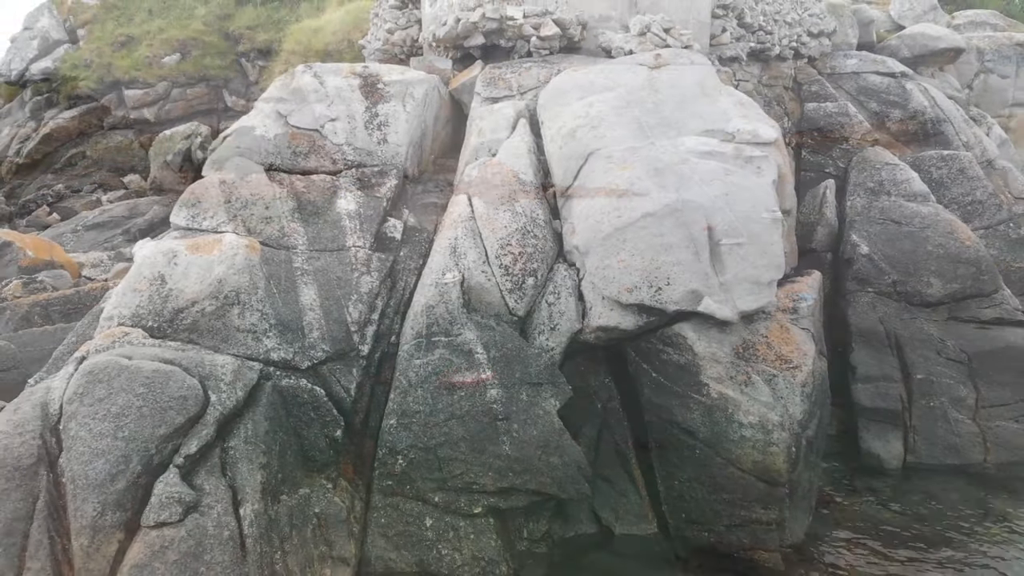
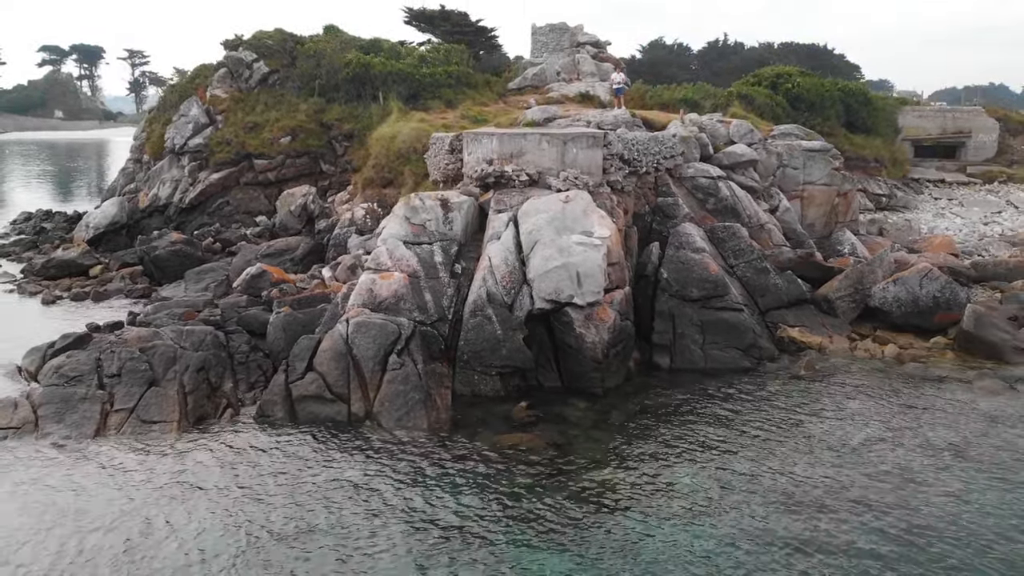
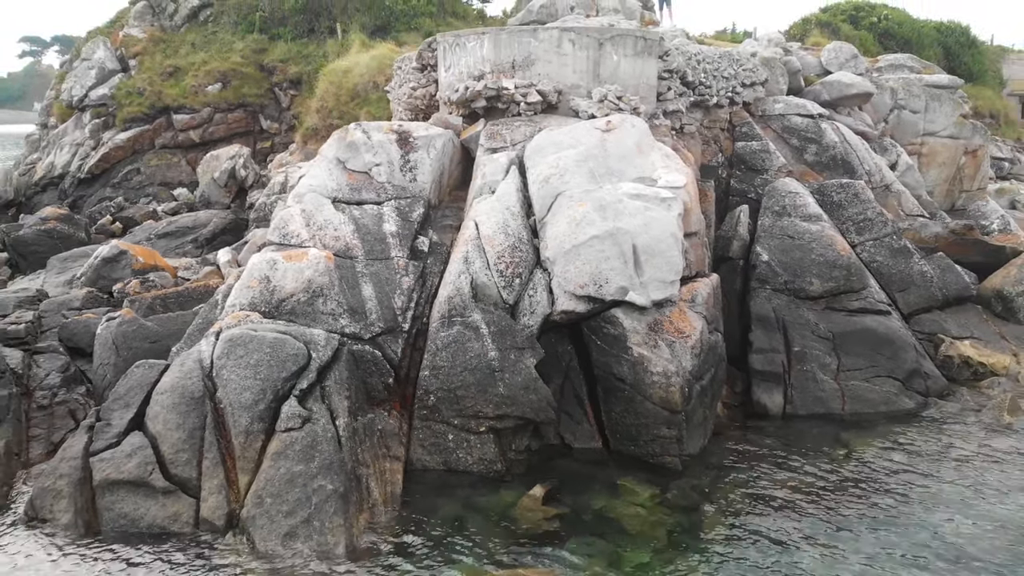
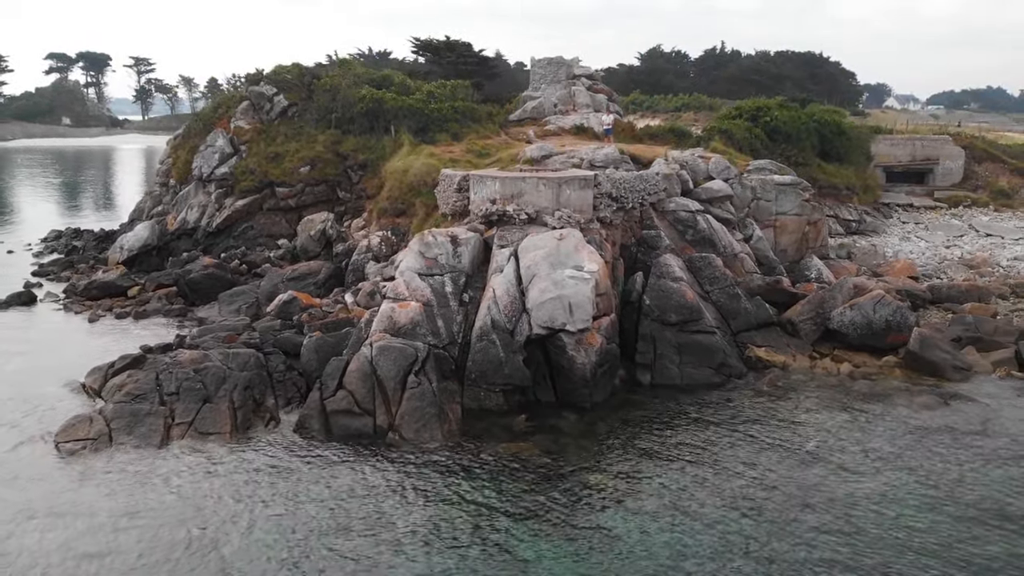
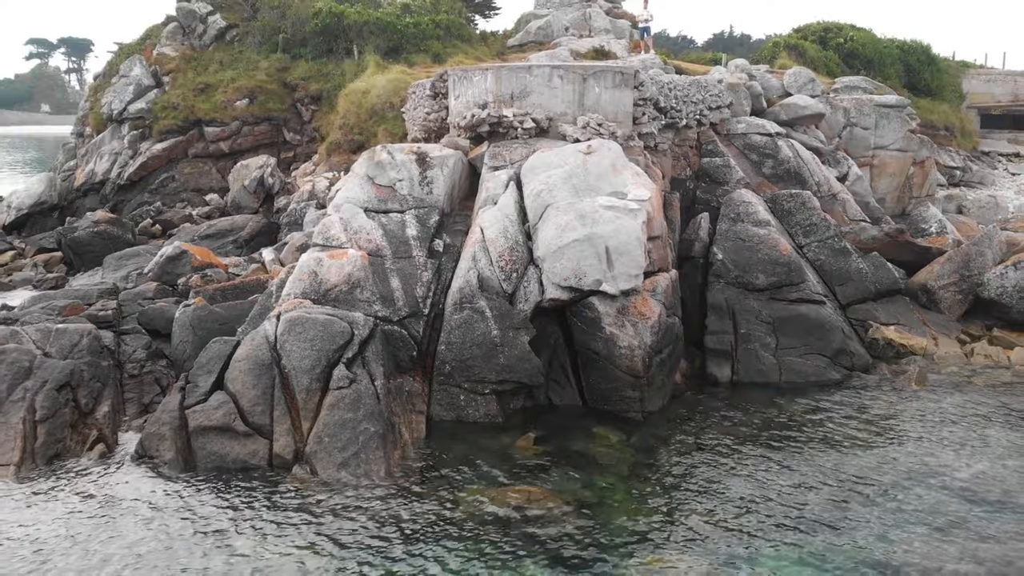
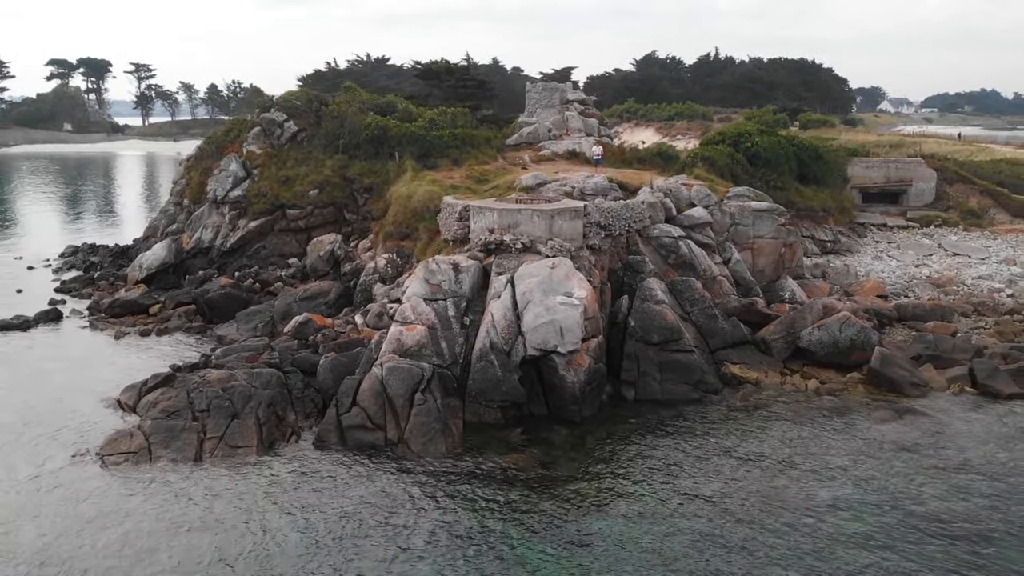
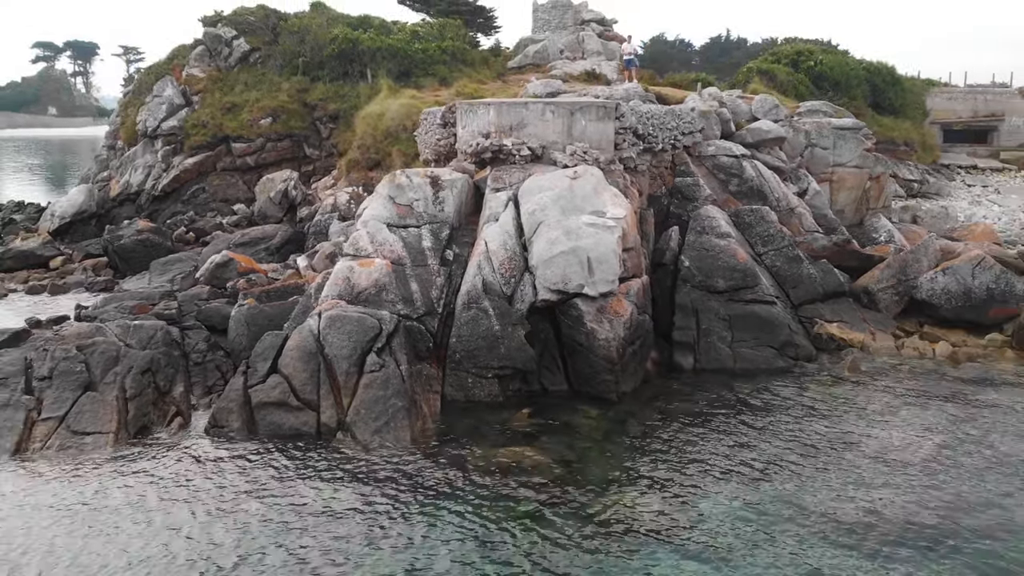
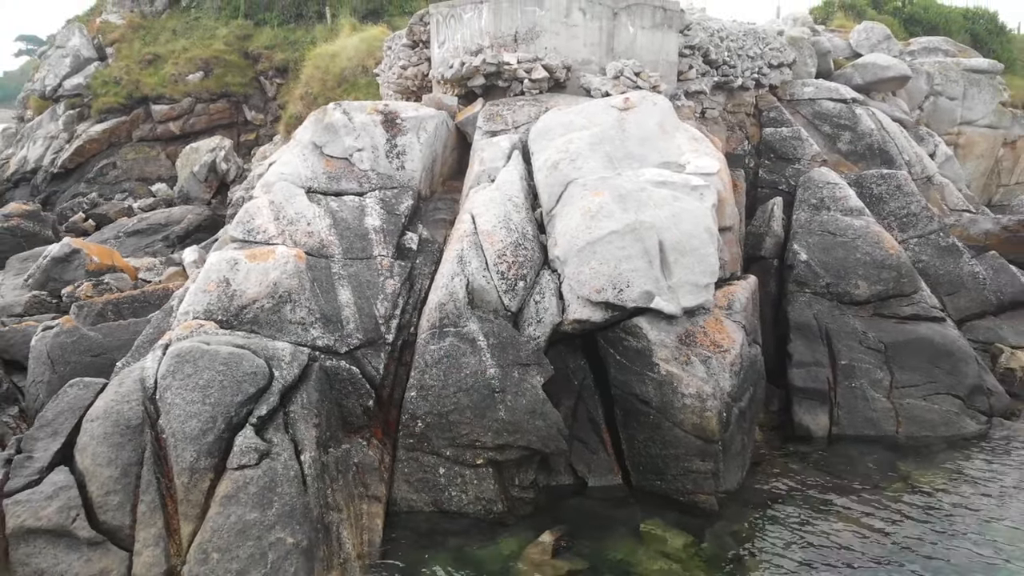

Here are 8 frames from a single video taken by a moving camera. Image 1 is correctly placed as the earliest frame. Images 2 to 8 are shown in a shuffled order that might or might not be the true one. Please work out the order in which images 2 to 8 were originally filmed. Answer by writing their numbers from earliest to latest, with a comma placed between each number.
8, 3, 5, 7, 2, 4, 6
